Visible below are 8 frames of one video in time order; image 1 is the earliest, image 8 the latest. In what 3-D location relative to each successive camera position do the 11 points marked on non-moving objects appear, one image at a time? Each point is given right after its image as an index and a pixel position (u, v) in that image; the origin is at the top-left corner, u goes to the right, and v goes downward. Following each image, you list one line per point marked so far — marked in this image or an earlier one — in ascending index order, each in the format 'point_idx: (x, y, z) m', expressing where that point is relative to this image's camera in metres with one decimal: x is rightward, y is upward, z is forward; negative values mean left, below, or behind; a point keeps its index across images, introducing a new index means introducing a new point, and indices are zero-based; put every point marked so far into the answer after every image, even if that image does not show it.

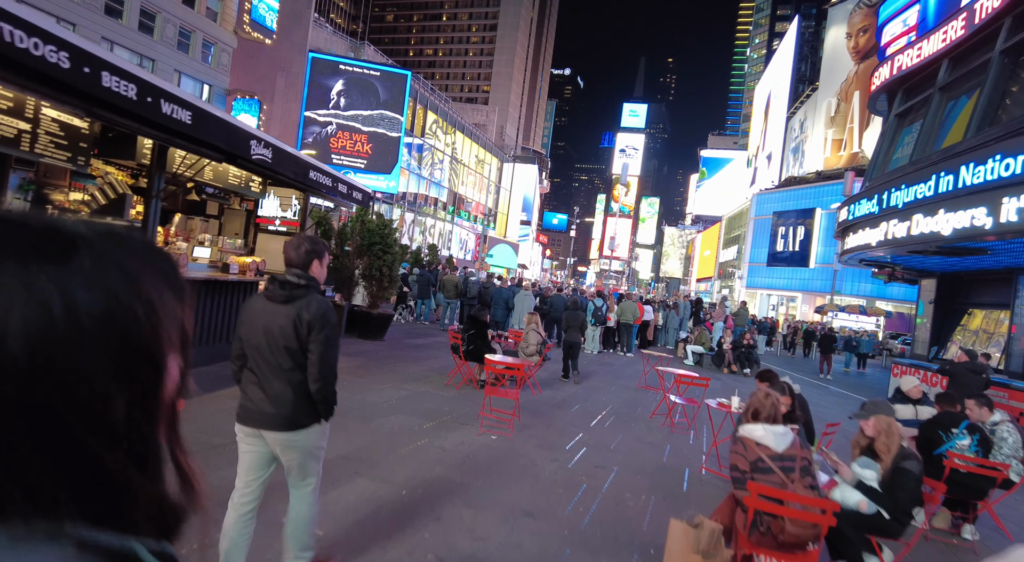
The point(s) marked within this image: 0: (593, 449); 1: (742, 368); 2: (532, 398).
0: (+0.9, -1.8, +6.9) m
1: (+6.6, -2.5, +18.1) m
2: (+0.3, -1.8, +9.4) m
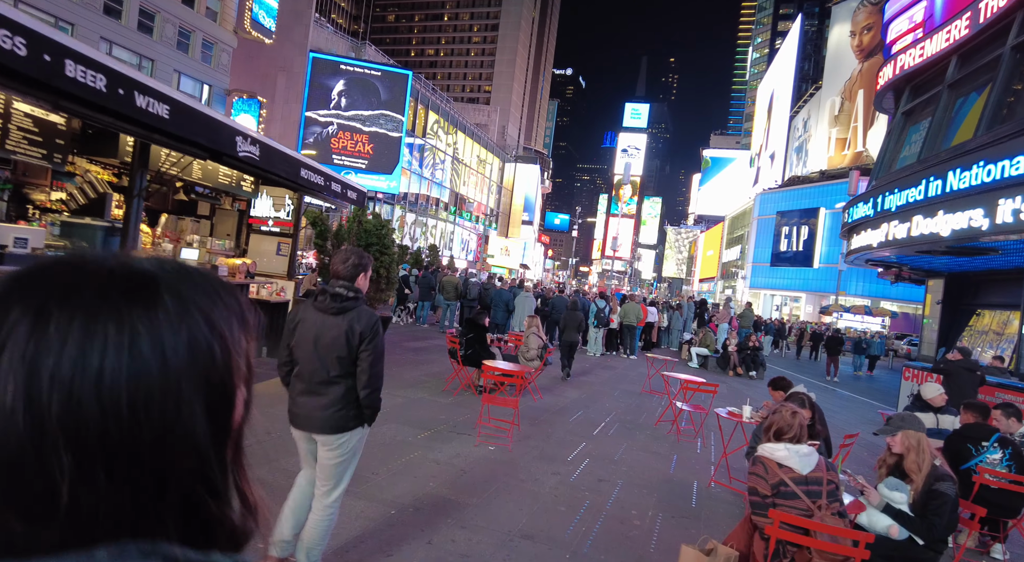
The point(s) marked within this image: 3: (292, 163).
0: (+0.9, -1.9, +6.5) m
1: (+6.6, -2.5, +17.8) m
2: (+0.3, -1.8, +9.1) m
3: (-2.7, +1.5, +7.7) m
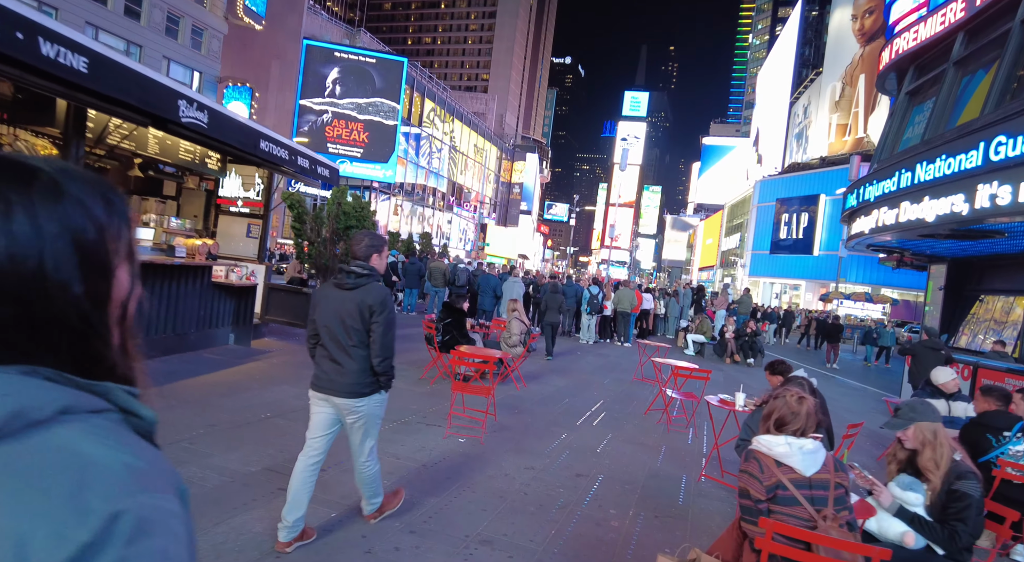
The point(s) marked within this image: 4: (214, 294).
0: (+0.6, -1.6, +6.0) m
1: (+6.4, -2.1, +17.2) m
2: (0.0, -1.5, +8.5) m
3: (-3.0, +1.7, +7.1) m
4: (-4.2, -0.2, +8.7) m
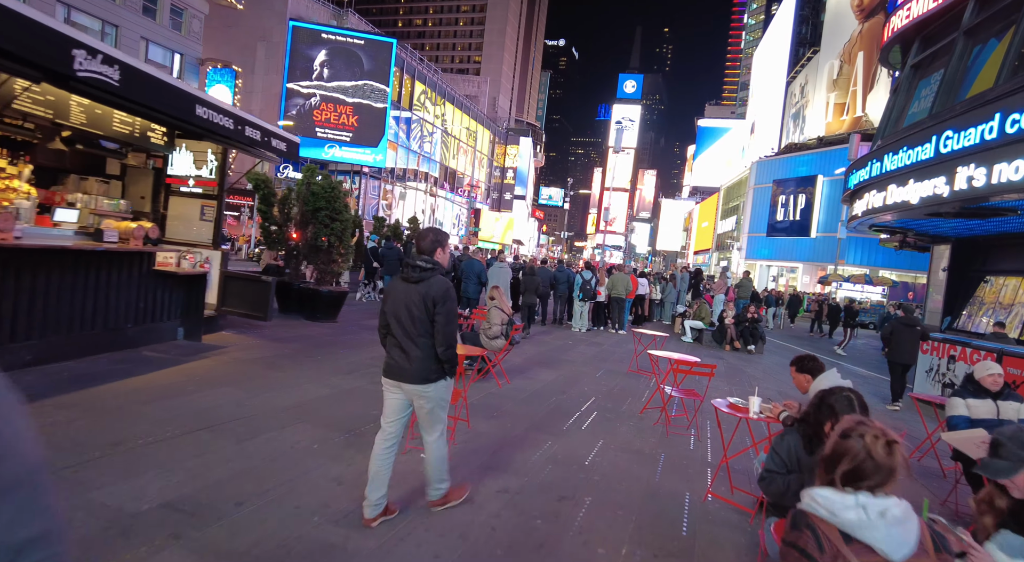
0: (+0.4, -1.5, +5.1) m
1: (+6.1, -1.7, +16.4) m
2: (-0.2, -1.3, +7.7) m
3: (-3.3, +1.8, +6.1) m
4: (-4.4, 0.0, +7.7) m
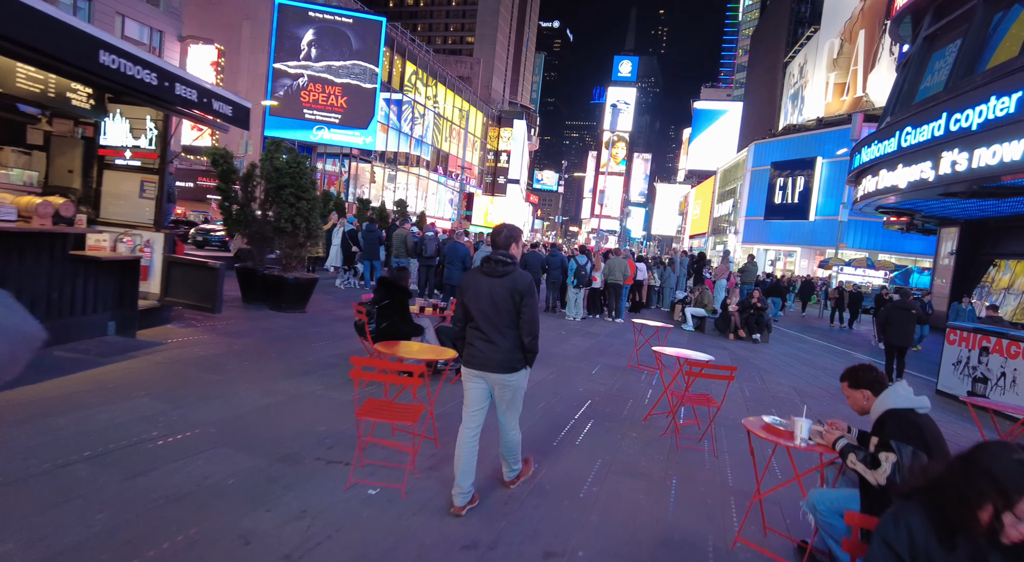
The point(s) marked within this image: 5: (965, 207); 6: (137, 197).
0: (+0.2, -1.4, +4.0) m
1: (+5.8, -1.3, +15.4) m
2: (-0.4, -1.2, +6.6) m
3: (-3.5, +1.9, +4.9) m
4: (-4.6, +0.1, +6.6) m
5: (+14.0, +2.3, +19.4) m
6: (-4.8, +1.1, +8.0) m
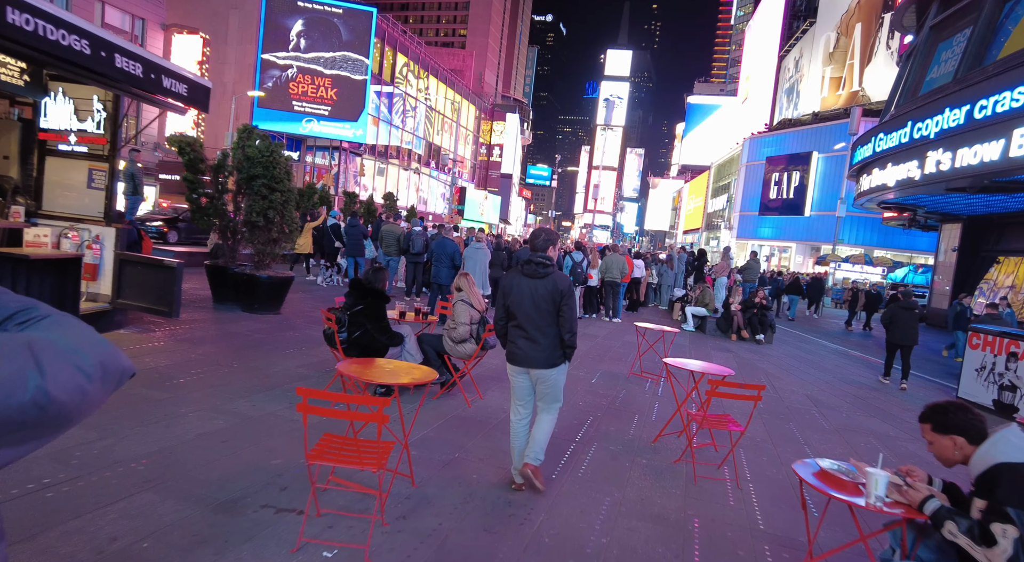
0: (+0.2, -1.5, +3.3) m
1: (+5.7, -1.2, +14.7) m
2: (-0.5, -1.2, +5.8) m
3: (-3.5, +1.9, +4.1) m
4: (-4.7, +0.1, +5.7) m
5: (+13.7, +2.3, +18.8) m
6: (-4.9, +1.1, +7.1) m
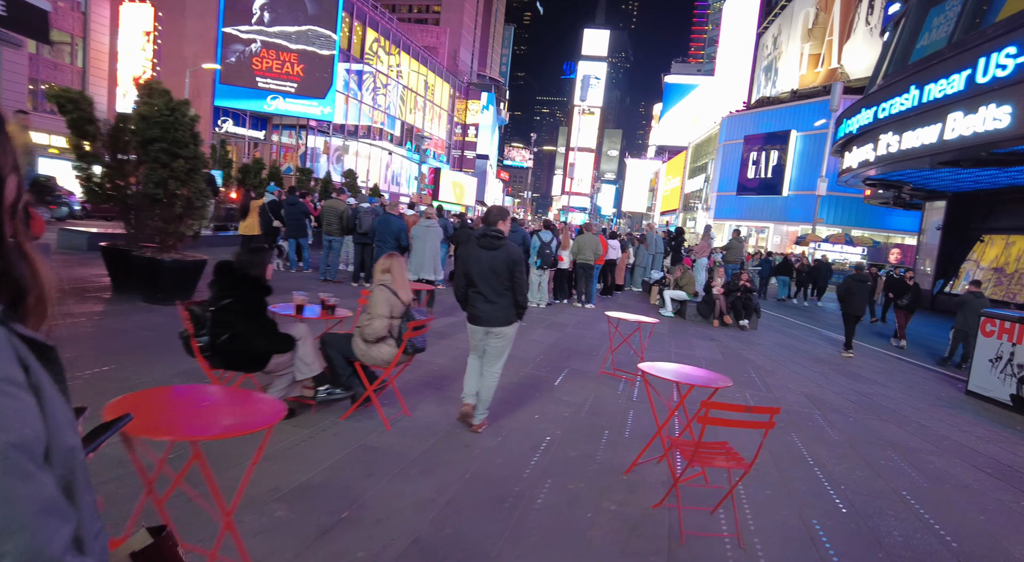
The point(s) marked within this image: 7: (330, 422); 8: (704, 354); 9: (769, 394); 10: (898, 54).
0: (-0.2, -1.4, +1.9) m
1: (+4.9, -0.8, +13.5) m
2: (-1.0, -1.1, +4.4) m
3: (-4.0, +1.9, +2.5) m
4: (-5.2, +0.2, +4.1) m
5: (+12.8, +2.9, +17.7) m
6: (-5.4, +1.2, +5.5) m
7: (-1.3, -1.0, +4.5) m
8: (+3.1, -1.2, +10.1) m
9: (+3.2, -1.4, +7.6) m
10: (+12.0, +7.2, +19.6) m
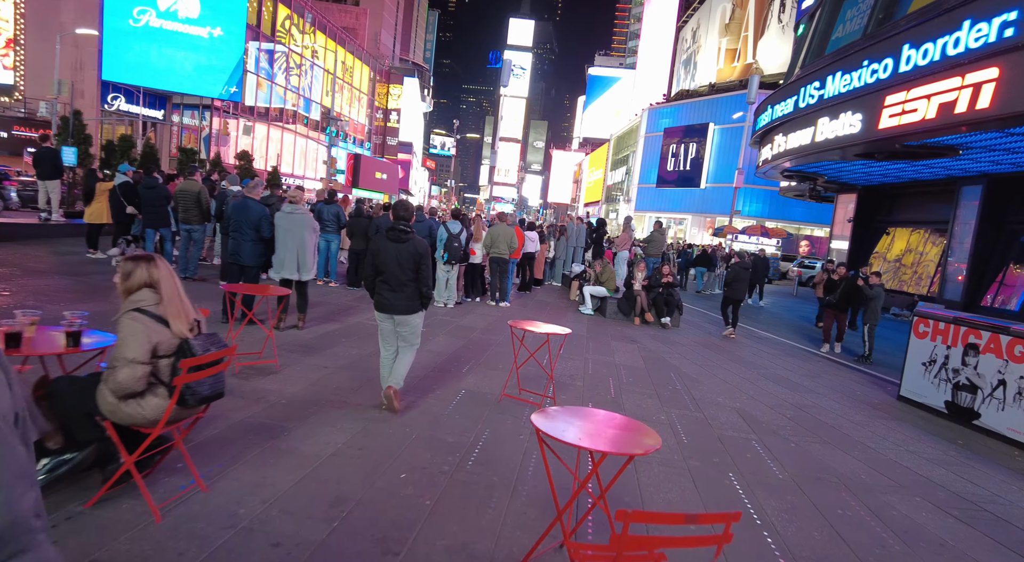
0: (-0.7, -1.5, +0.4) m
1: (+3.0, -0.7, +12.5) m
2: (-1.7, -1.2, +2.8) m
3: (-4.5, +1.8, +0.6) m
4: (-5.9, +0.1, +2.1) m
5: (+10.3, +3.1, +17.6) m
6: (-6.3, +1.1, +3.4) m
7: (-2.1, -1.1, +2.9) m
8: (+1.6, -1.1, +9.0) m
9: (+2.0, -1.4, +6.6) m
10: (+9.4, +7.4, +19.3) m
